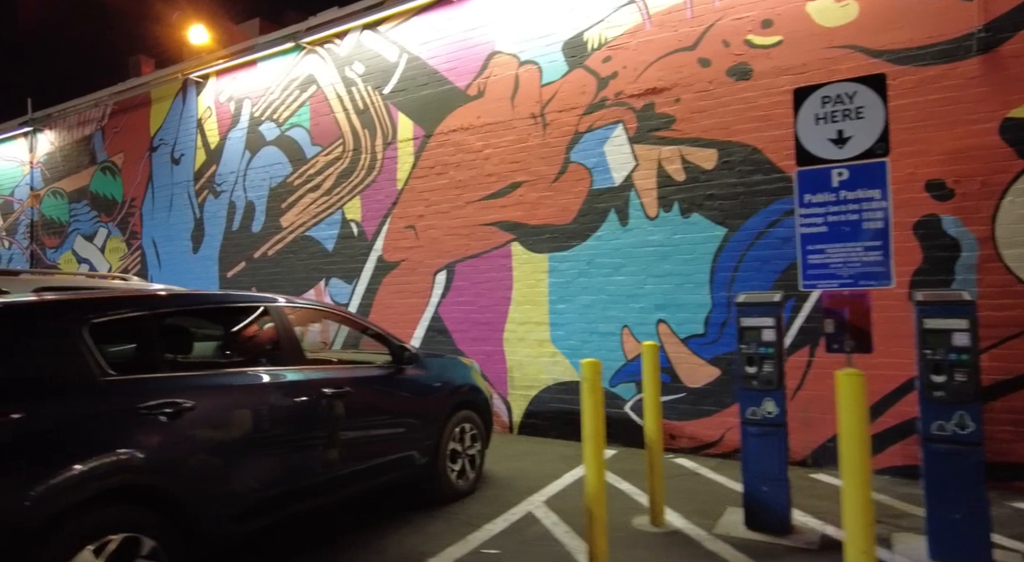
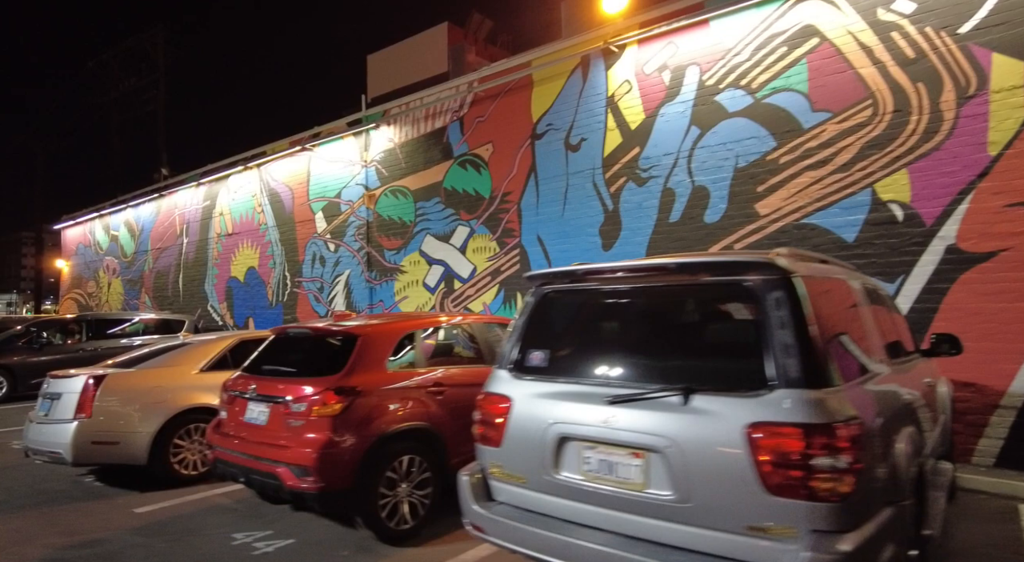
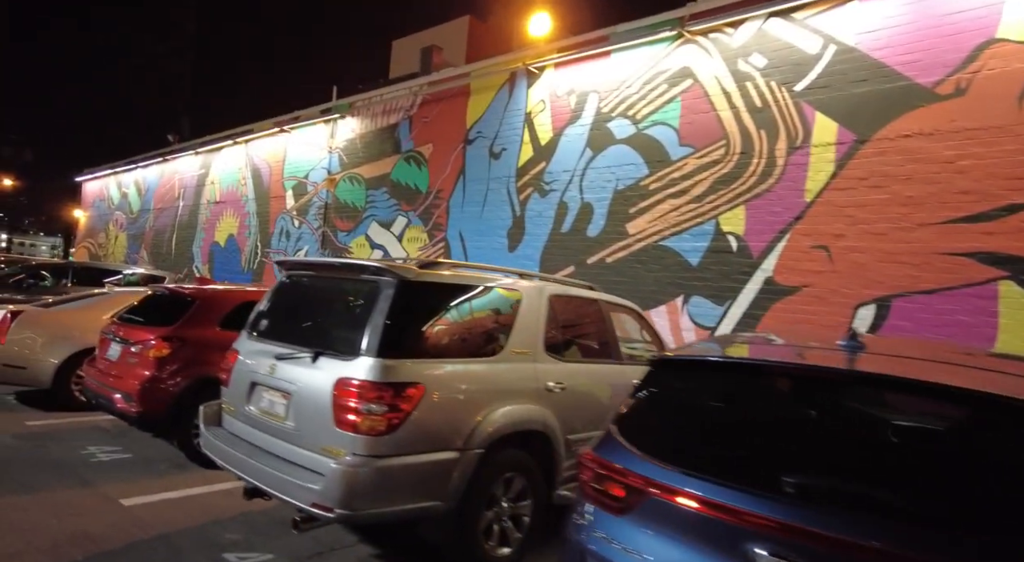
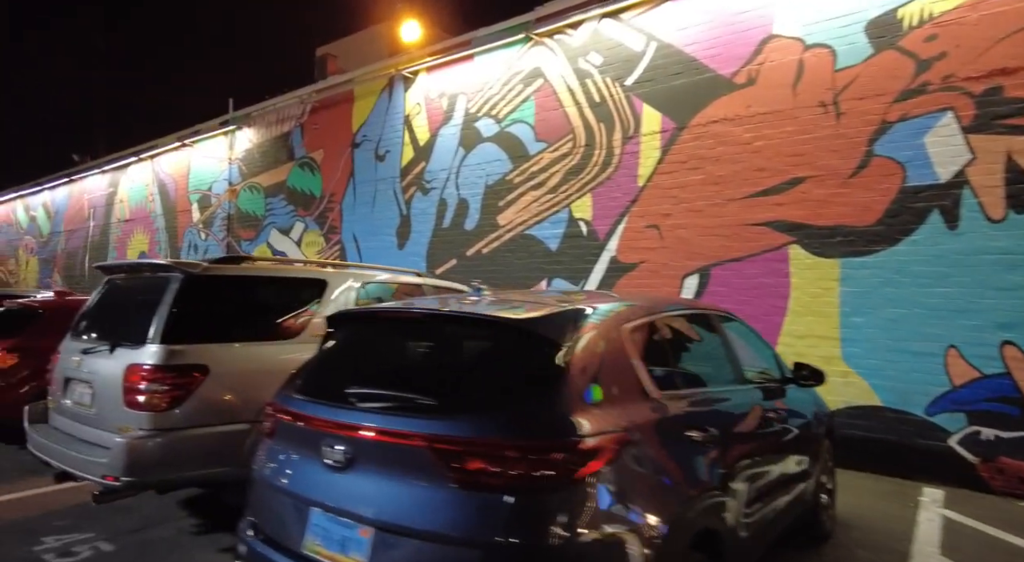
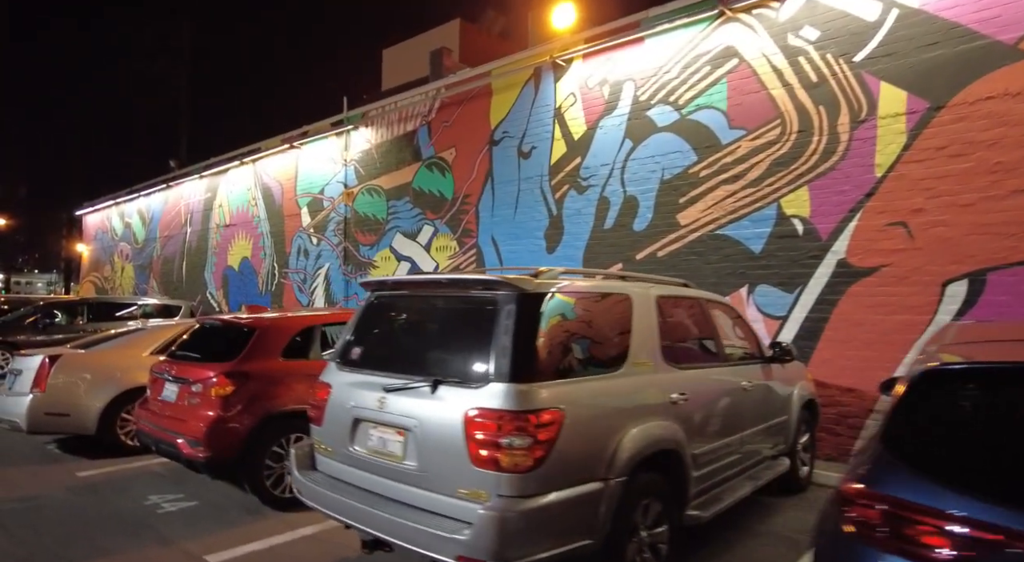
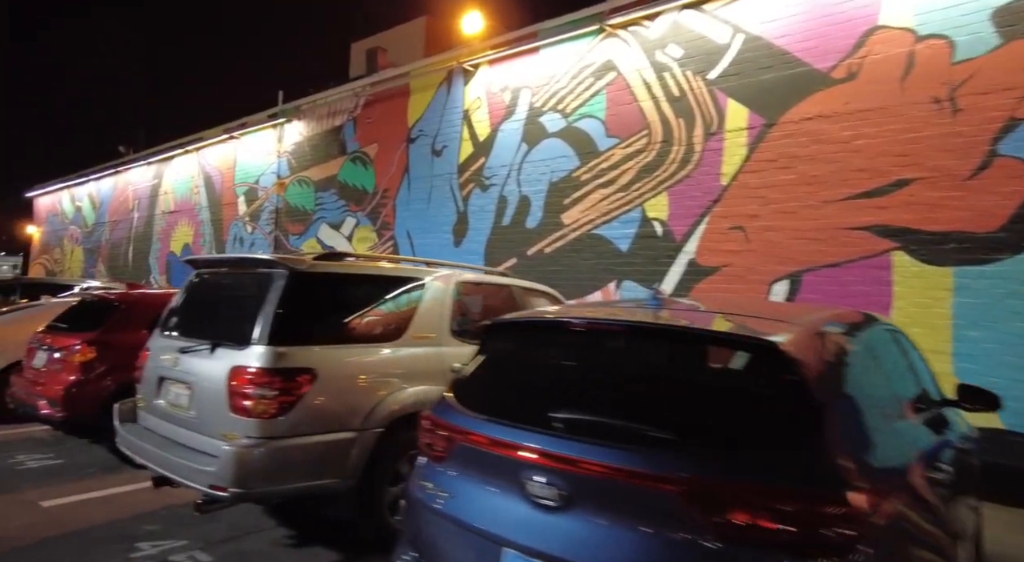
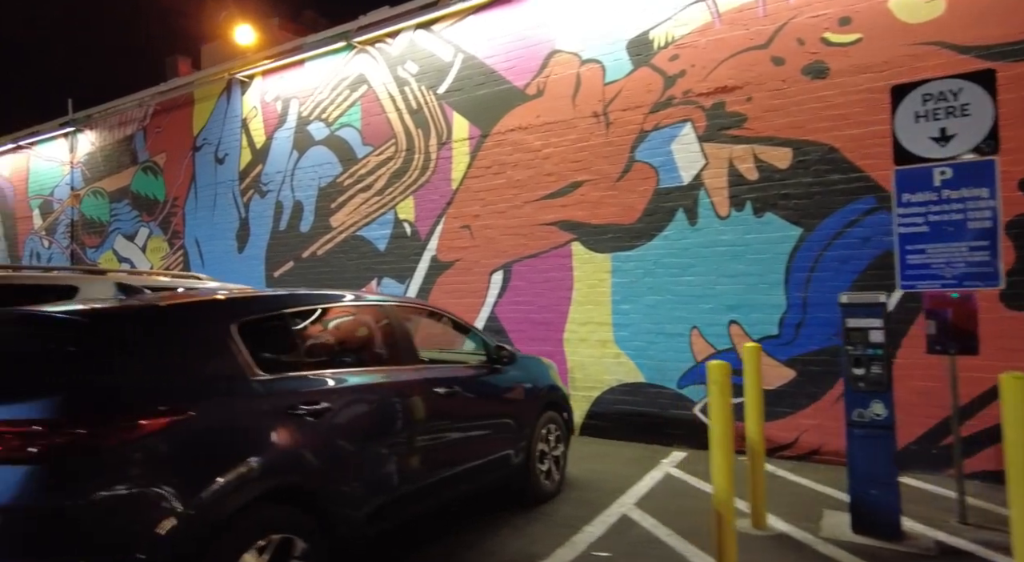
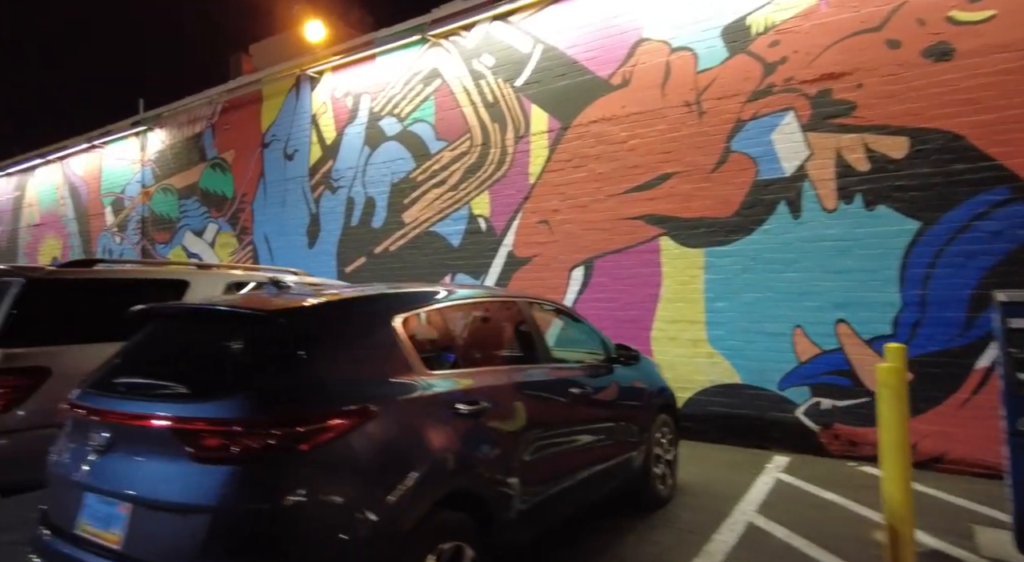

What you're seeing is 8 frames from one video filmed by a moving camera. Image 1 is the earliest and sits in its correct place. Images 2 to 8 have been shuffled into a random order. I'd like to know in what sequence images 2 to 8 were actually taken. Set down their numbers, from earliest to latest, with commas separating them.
7, 8, 4, 6, 3, 5, 2
